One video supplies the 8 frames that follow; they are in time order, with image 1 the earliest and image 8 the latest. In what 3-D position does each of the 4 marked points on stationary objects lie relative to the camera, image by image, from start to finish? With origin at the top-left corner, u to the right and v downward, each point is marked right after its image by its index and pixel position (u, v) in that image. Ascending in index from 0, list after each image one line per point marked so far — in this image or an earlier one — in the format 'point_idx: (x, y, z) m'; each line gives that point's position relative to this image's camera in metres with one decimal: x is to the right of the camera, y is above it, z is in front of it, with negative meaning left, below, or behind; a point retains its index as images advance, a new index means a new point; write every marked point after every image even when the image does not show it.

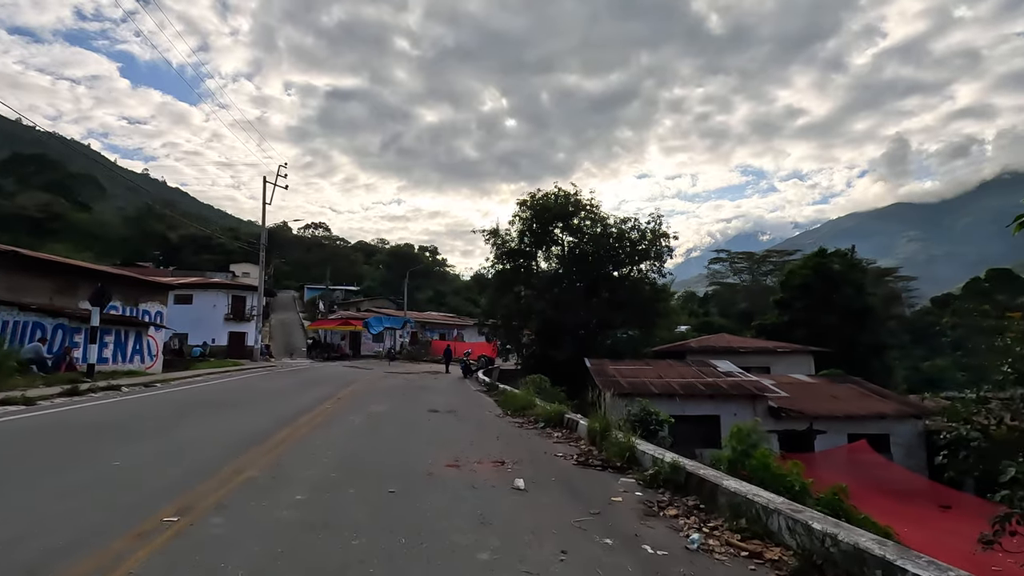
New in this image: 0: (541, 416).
0: (+0.7, -3.1, +12.8) m
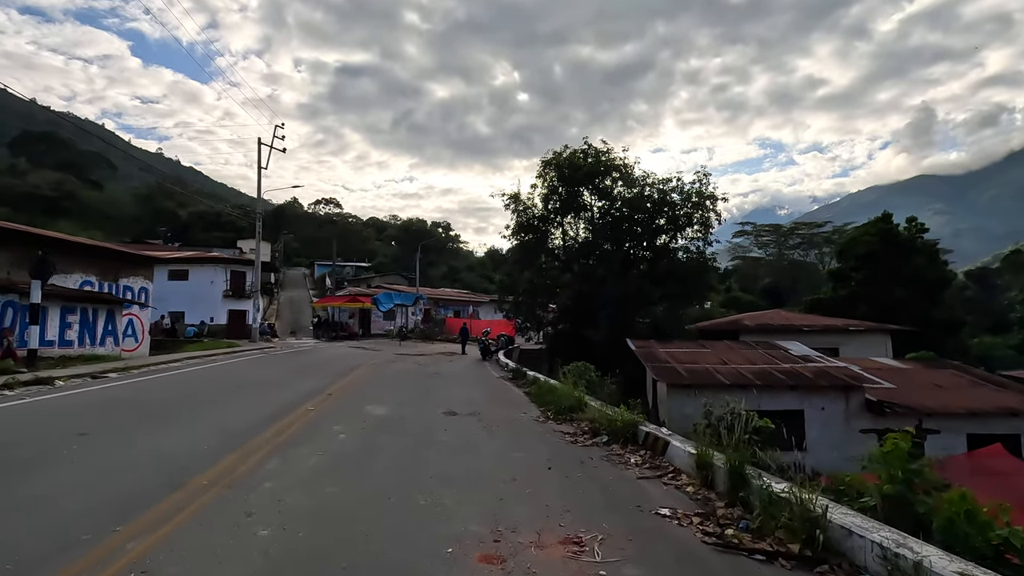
0: (+1.6, -2.4, +9.2) m
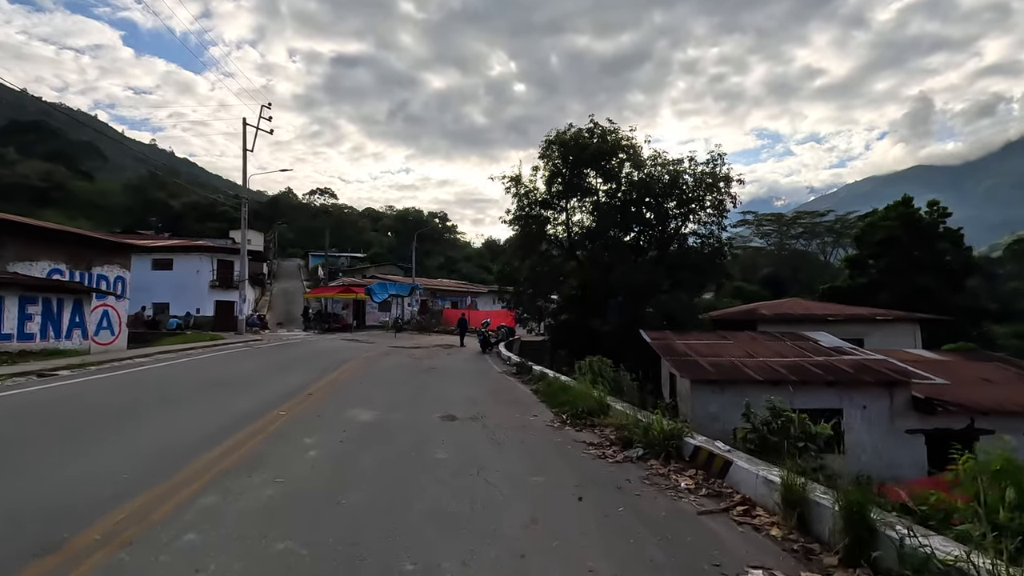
0: (+1.7, -2.1, +7.5) m
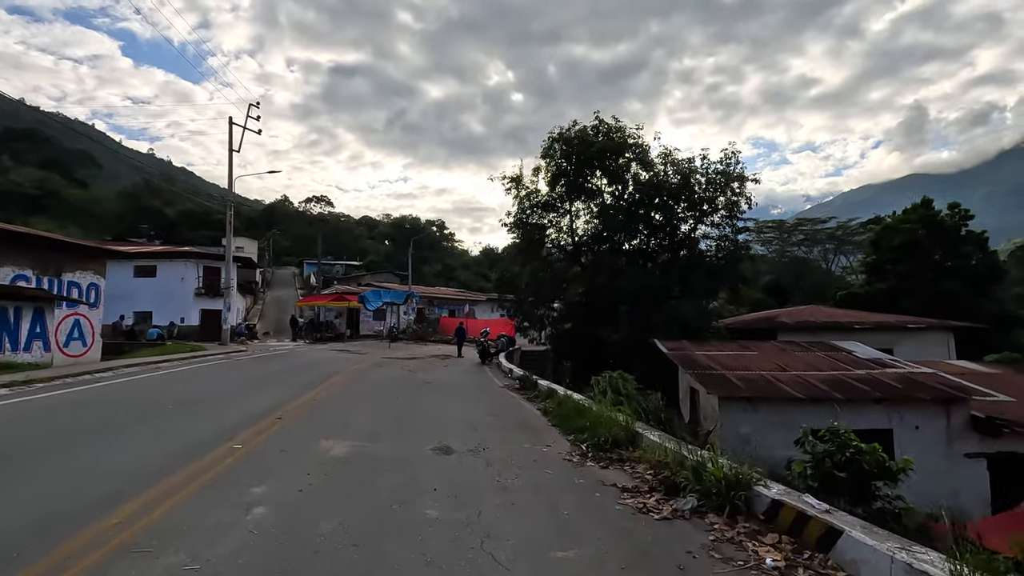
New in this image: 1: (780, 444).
0: (+1.9, -2.1, +5.8) m
1: (+6.2, -3.6, +12.3) m
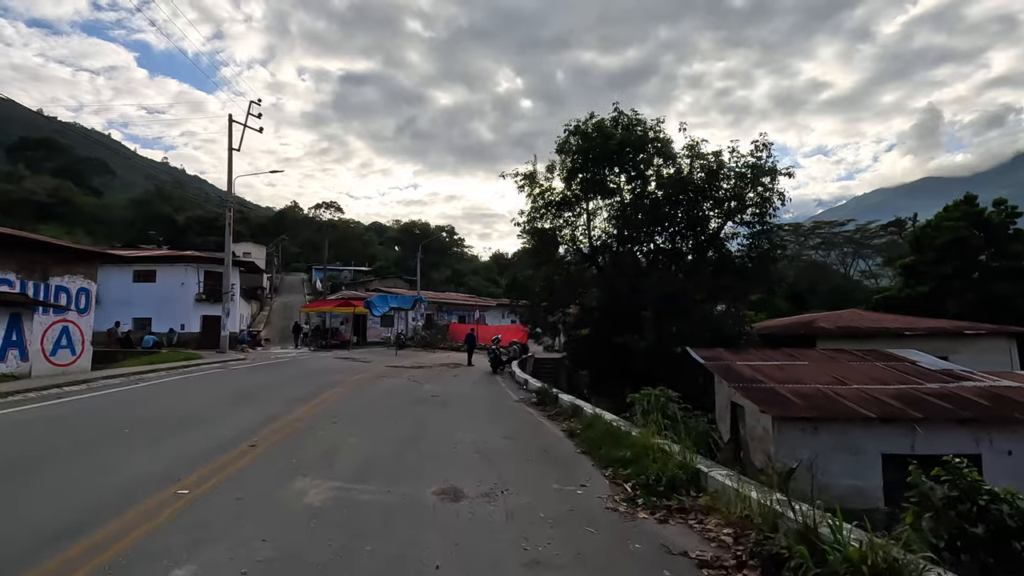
0: (+2.1, -2.1, +4.1) m
1: (+6.6, -3.6, +10.5) m
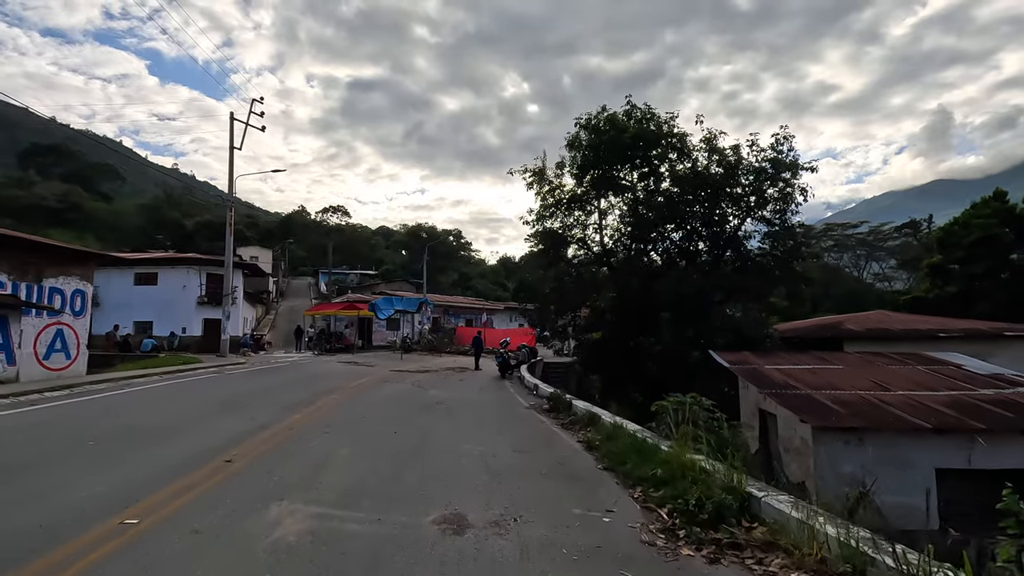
0: (+2.2, -1.9, +3.1) m
1: (+6.8, -3.5, +9.4) m
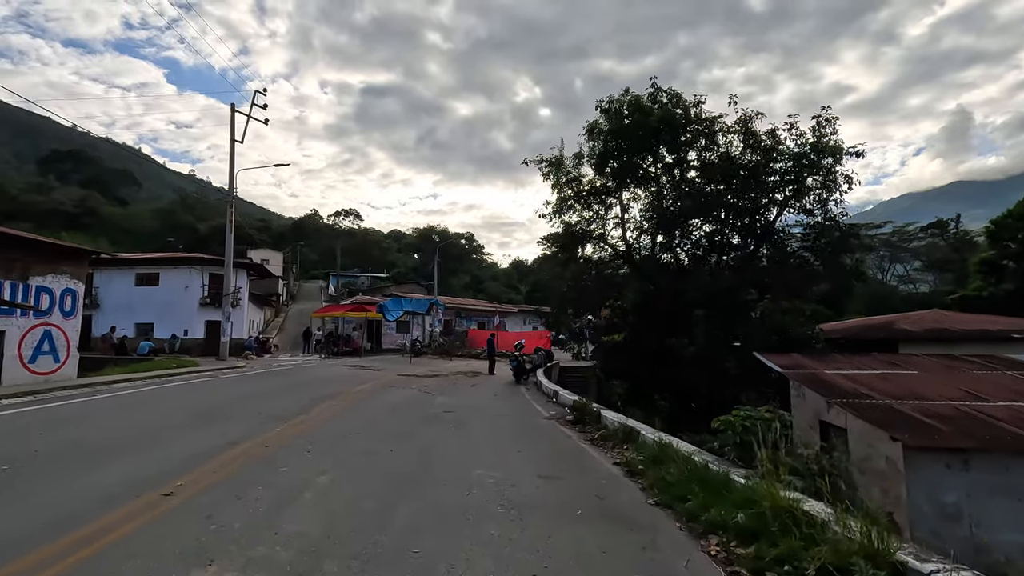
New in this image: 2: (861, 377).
0: (+2.4, -1.7, +1.4) m
1: (+7.1, -3.3, +7.5) m
2: (+7.1, -1.8, +10.7) m
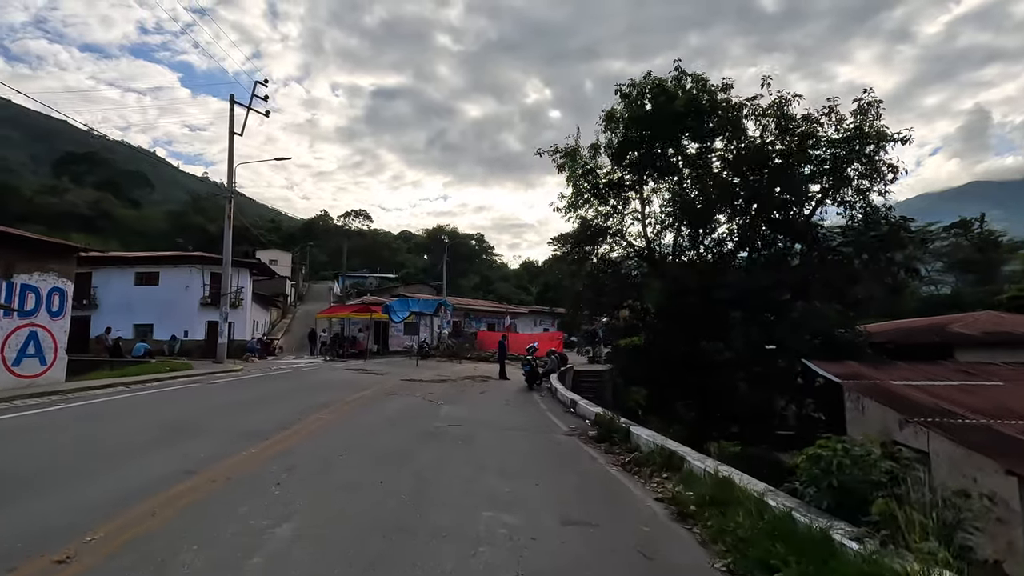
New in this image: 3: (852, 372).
0: (+2.5, -1.6, -0.2) m
1: (+7.3, -3.3, +5.9) m
2: (+7.4, -1.8, +9.2) m
3: (+6.7, -1.6, +10.5) m
